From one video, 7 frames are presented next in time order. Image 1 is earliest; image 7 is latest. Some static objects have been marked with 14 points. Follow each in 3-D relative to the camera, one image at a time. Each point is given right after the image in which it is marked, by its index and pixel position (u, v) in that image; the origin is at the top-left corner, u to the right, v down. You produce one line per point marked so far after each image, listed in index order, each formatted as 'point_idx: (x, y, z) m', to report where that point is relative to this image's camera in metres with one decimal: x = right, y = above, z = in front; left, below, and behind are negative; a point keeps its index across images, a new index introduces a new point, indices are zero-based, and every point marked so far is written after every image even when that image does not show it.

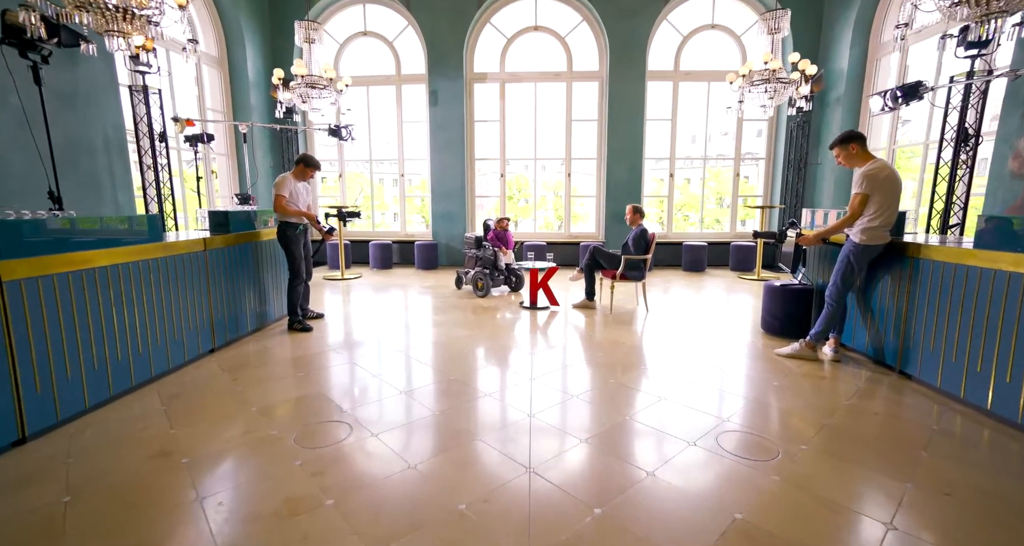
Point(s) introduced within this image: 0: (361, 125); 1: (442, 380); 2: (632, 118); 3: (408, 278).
0: (-2.7, +2.6, +8.5) m
1: (-0.5, -0.7, +3.3) m
2: (+2.0, +2.5, +7.9) m
3: (-1.6, -0.1, +7.6) m
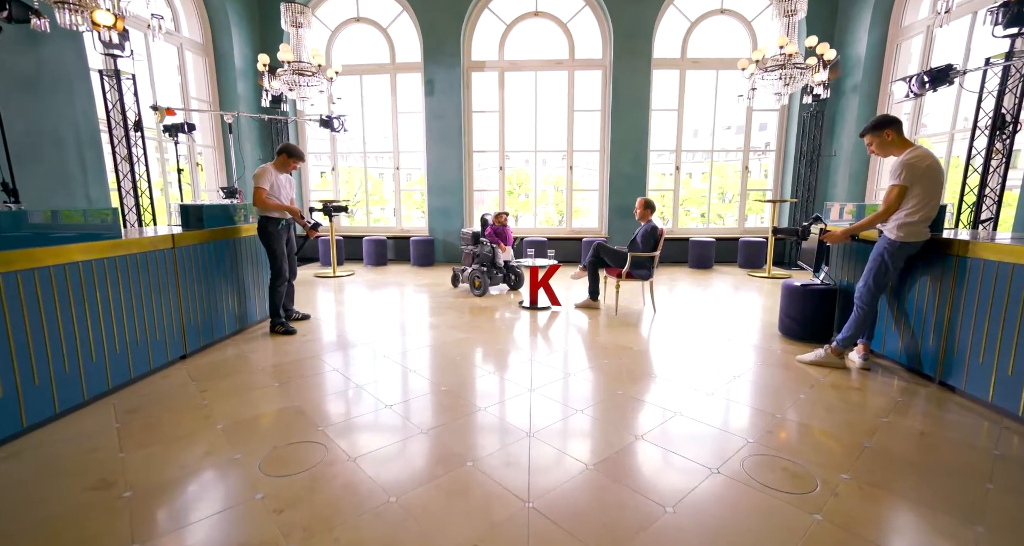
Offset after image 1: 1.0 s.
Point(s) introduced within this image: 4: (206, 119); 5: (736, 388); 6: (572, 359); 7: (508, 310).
0: (-2.7, +2.7, +8.2) m
1: (-0.5, -0.7, +3.0) m
2: (+2.0, +2.6, +7.6) m
3: (-1.6, 0.0, +7.3) m
4: (-4.2, +2.1, +6.6) m
5: (+1.4, -0.7, +3.0) m
6: (+0.4, -0.6, +3.7) m
7: (0.0, -0.4, +5.1) m
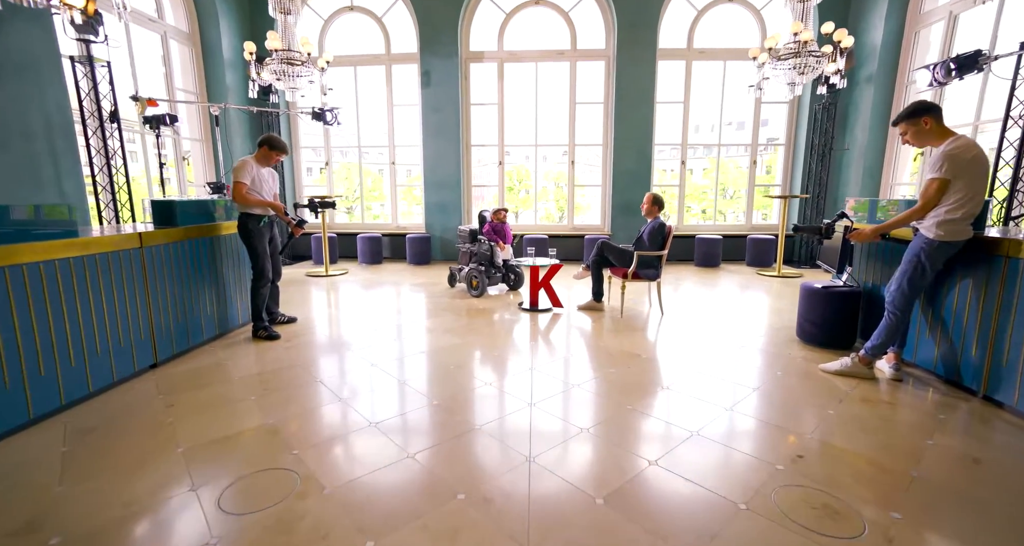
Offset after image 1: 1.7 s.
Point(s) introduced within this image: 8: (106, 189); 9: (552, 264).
0: (-2.7, +2.7, +7.9) m
1: (-0.5, -0.7, +2.8) m
2: (+2.0, +2.6, +7.3) m
3: (-1.6, 0.0, +7.0) m
4: (-4.2, +2.1, +6.3) m
5: (+1.4, -0.7, +2.7) m
6: (+0.4, -0.6, +3.4) m
7: (-0.1, -0.4, +4.8) m
8: (-3.8, +0.8, +4.6) m
9: (+0.4, +0.1, +4.7) m
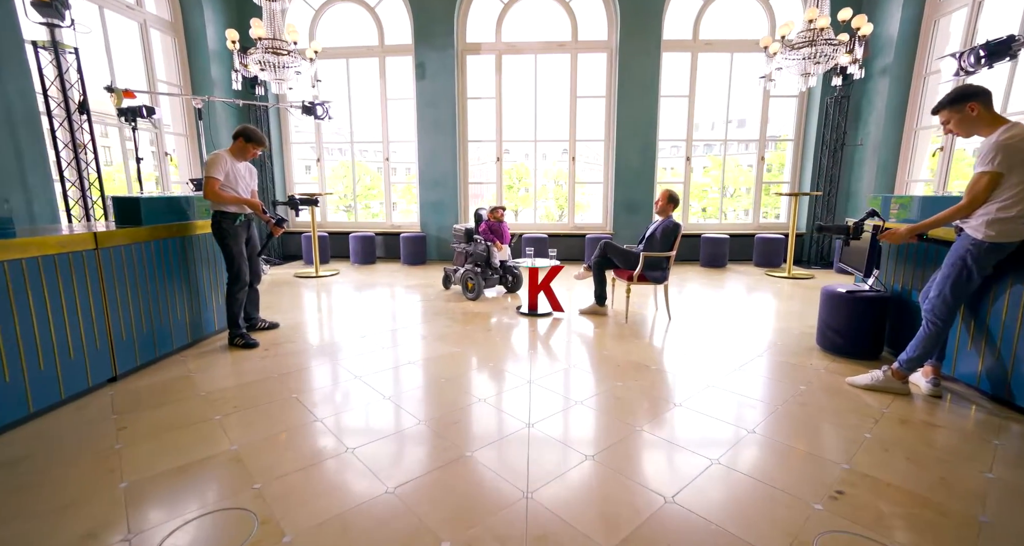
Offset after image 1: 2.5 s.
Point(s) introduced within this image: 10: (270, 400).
0: (-2.7, +2.7, +7.7) m
1: (-0.5, -0.8, +2.5) m
2: (+1.9, +2.6, +7.0) m
3: (-1.7, 0.0, +6.7) m
4: (-4.2, +2.1, +6.0) m
5: (+1.4, -0.7, +2.4) m
6: (+0.4, -0.7, +3.1) m
7: (-0.1, -0.4, +4.6) m
8: (-3.8, +0.8, +4.3) m
9: (+0.4, +0.1, +4.4) m
10: (-1.3, -0.7, +2.6) m
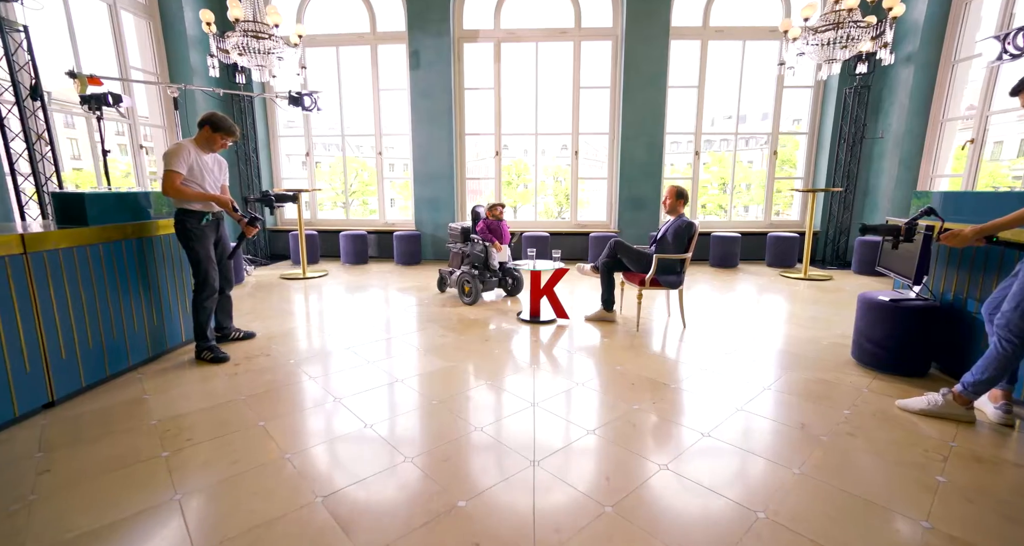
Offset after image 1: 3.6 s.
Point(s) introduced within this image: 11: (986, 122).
0: (-2.7, +2.7, +7.3) m
1: (-0.5, -0.8, +2.1) m
2: (+1.9, +2.6, +6.7) m
3: (-1.7, 0.0, +6.3) m
4: (-4.2, +2.1, +5.6) m
5: (+1.4, -0.8, +2.1) m
6: (+0.4, -0.7, +2.8) m
7: (-0.1, -0.4, +4.2) m
8: (-3.8, +0.7, +3.9) m
9: (+0.4, 0.0, +4.1) m
10: (-1.3, -0.7, +2.3) m
11: (+4.9, +1.6, +5.1) m
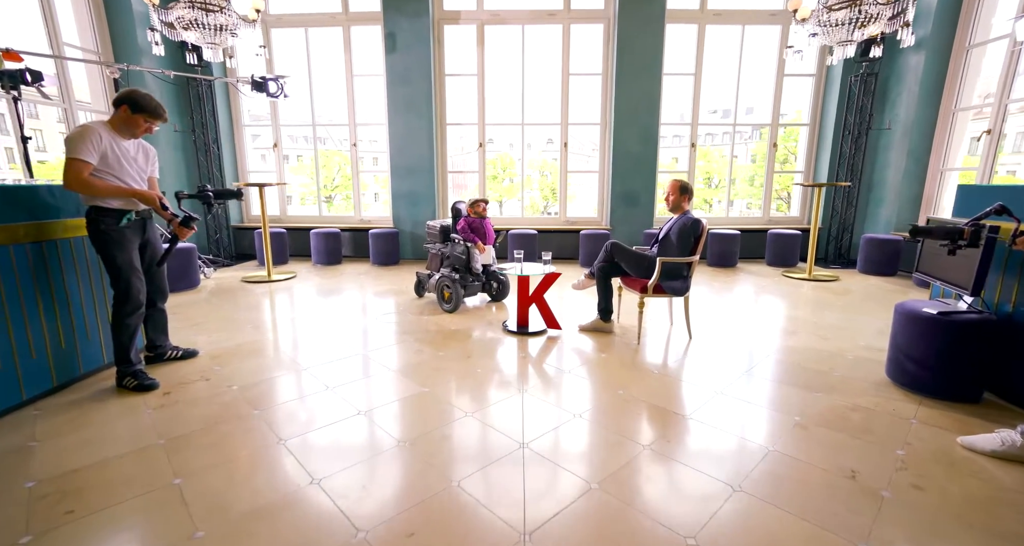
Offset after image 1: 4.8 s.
0: (-2.9, +2.7, +6.7) m
1: (-0.6, -0.9, +1.7) m
2: (+1.7, +2.6, +6.2) m
3: (-1.8, -0.1, +5.8) m
4: (-4.4, +2.1, +5.0) m
5: (+1.3, -0.8, +1.7) m
6: (+0.4, -0.7, +2.3) m
7: (-0.2, -0.5, +3.7) m
8: (-3.9, +0.7, +3.3) m
9: (+0.3, 0.0, +3.6) m
10: (-1.4, -0.8, +1.8) m
11: (+4.8, +1.6, +4.7) m
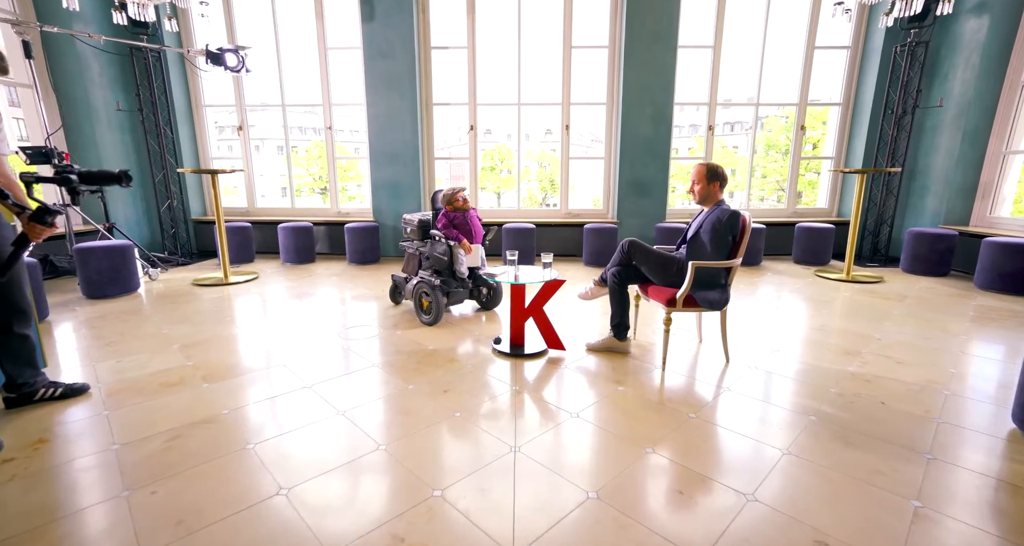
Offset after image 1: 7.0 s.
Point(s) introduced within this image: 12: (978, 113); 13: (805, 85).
0: (-3.0, +2.7, +5.9) m
1: (-0.6, -0.9, +0.9) m
2: (+1.7, +2.6, +5.4) m
3: (-1.9, -0.1, +5.1) m
4: (-4.4, +2.1, +4.2) m
5: (+1.3, -0.9, +0.9) m
6: (+0.3, -0.8, +1.6) m
7: (-0.2, -0.5, +3.0) m
8: (-4.0, +0.6, +2.5) m
9: (+0.2, 0.0, +2.9) m
10: (-1.4, -0.9, +1.1) m
11: (+4.7, +1.5, +4.0) m
12: (+4.5, +1.5, +4.7) m
13: (+3.5, +2.2, +5.7) m
